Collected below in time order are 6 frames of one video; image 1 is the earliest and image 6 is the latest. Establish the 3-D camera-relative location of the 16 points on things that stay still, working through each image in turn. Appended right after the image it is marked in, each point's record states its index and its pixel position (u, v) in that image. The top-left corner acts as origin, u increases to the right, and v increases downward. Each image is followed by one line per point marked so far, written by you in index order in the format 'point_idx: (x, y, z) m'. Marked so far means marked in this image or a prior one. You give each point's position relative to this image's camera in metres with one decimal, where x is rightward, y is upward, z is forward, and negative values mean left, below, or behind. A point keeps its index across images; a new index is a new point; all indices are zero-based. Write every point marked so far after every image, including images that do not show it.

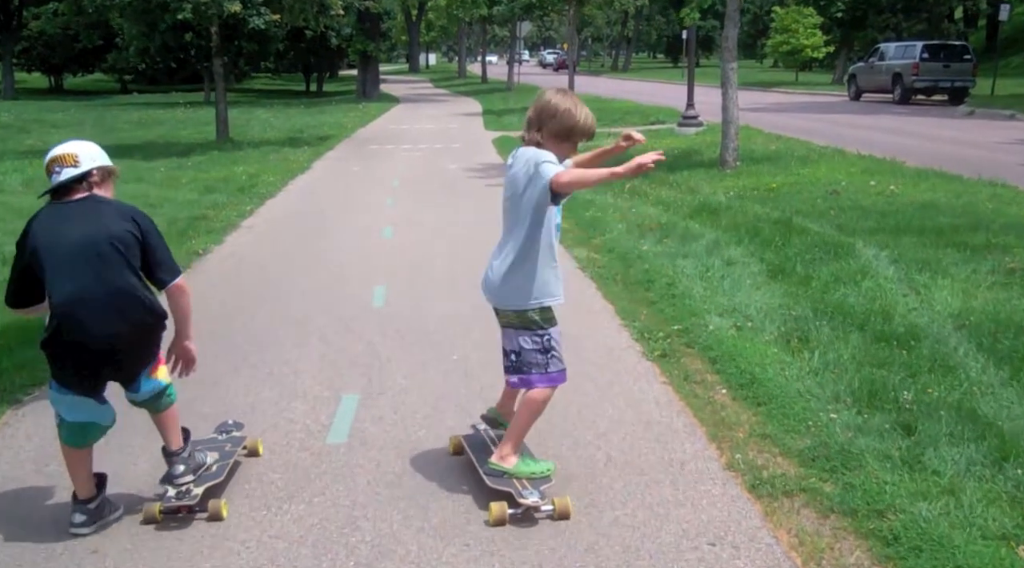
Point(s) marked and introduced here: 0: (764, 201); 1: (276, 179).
0: (+3.6, +1.2, +13.1) m
1: (-4.0, +1.8, +15.5) m
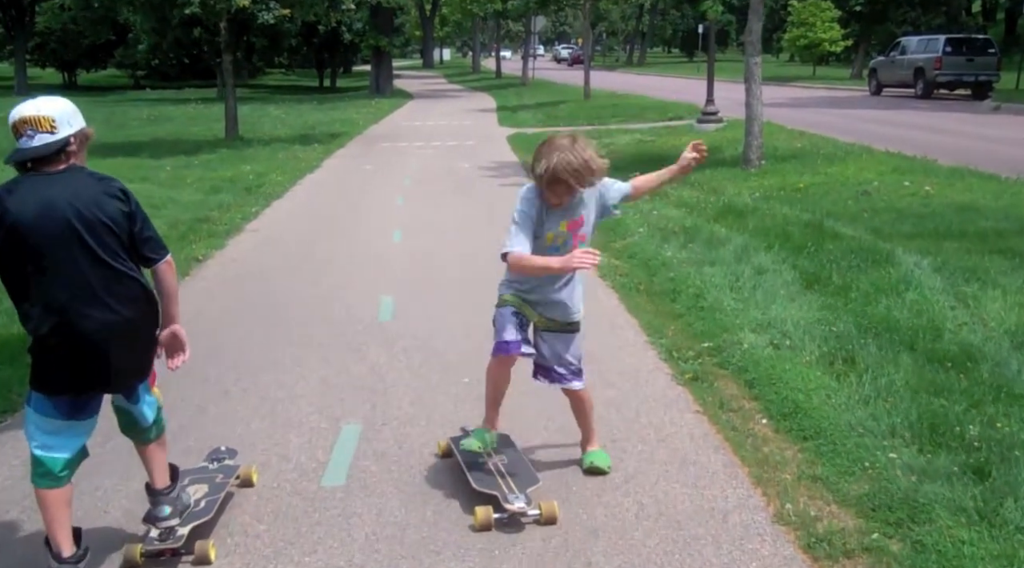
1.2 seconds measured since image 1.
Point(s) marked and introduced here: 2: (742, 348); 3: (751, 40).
0: (+3.9, +1.1, +12.5) m
1: (-3.8, +1.8, +15.0) m
2: (+1.6, -0.4, +6.2) m
3: (+4.3, +4.4, +16.1) m
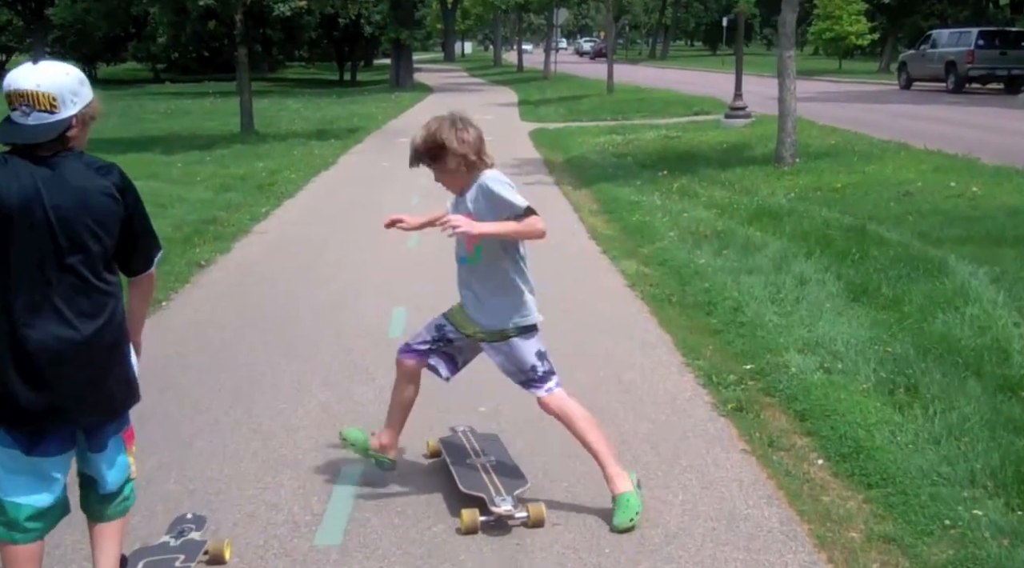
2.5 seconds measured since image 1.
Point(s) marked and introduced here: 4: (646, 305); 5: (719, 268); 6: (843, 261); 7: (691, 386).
0: (+4.1, +1.1, +11.8) m
1: (-3.4, +1.7, +14.5) m
2: (+1.7, -0.5, +5.6) m
3: (+4.7, +4.3, +15.4) m
4: (+1.1, -0.2, +7.5) m
5: (+1.9, +0.1, +8.4) m
6: (+3.1, +0.2, +8.6) m
7: (+1.1, -0.6, +5.5) m
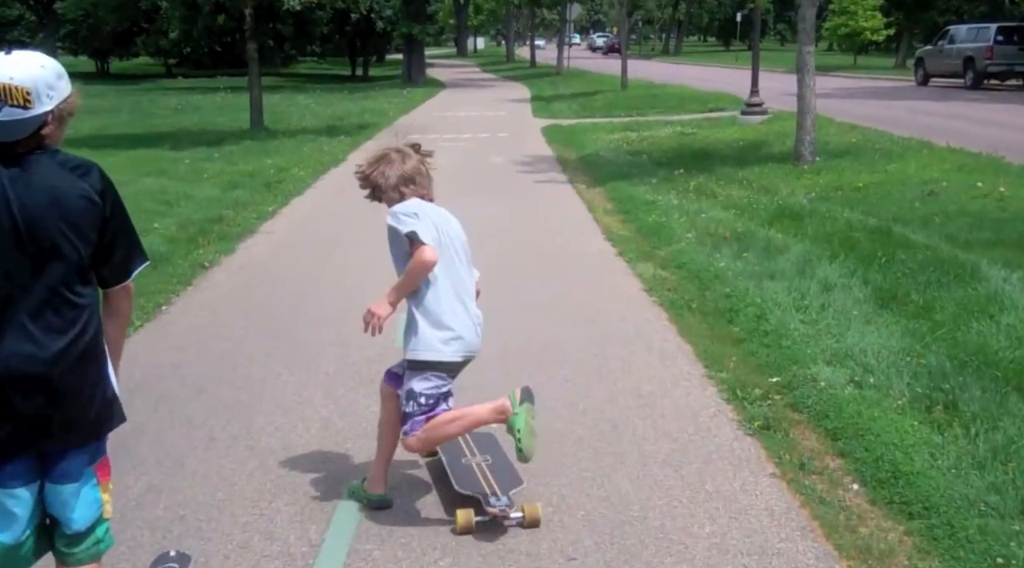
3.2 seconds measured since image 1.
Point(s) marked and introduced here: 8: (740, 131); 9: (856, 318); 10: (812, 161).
0: (+4.3, +1.0, +11.5) m
1: (-3.2, +1.7, +14.2) m
2: (+1.8, -0.6, +5.2) m
3: (+4.9, +4.3, +15.1) m
4: (+1.2, -0.2, +7.2) m
5: (+2.0, +0.1, +8.0) m
6: (+3.3, +0.2, +8.3) m
7: (+1.2, -0.7, +5.2) m
8: (+5.0, +3.4, +19.9) m
9: (+2.6, -0.2, +6.7) m
10: (+4.9, +2.0, +14.9) m
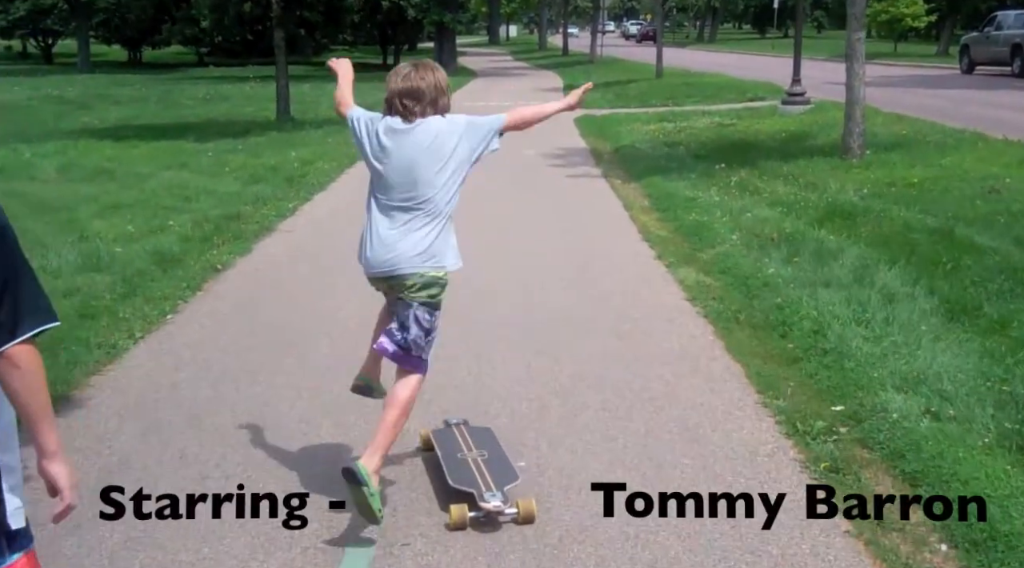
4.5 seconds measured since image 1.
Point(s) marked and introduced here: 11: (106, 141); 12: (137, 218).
0: (+4.7, +1.0, +10.7) m
1: (-2.8, +1.8, +13.8) m
2: (+1.9, -0.7, +4.6) m
3: (+5.4, +4.3, +14.3) m
4: (+1.4, -0.3, +6.5) m
5: (+2.3, 0.0, +7.4) m
6: (+3.5, +0.1, +7.6) m
7: (+1.3, -0.8, +4.6) m
8: (+5.7, +3.4, +19.1) m
9: (+2.8, -0.3, +6.1) m
10: (+5.5, +2.0, +14.2) m
11: (-7.6, +2.7, +16.8) m
12: (-3.9, +0.7, +9.3) m
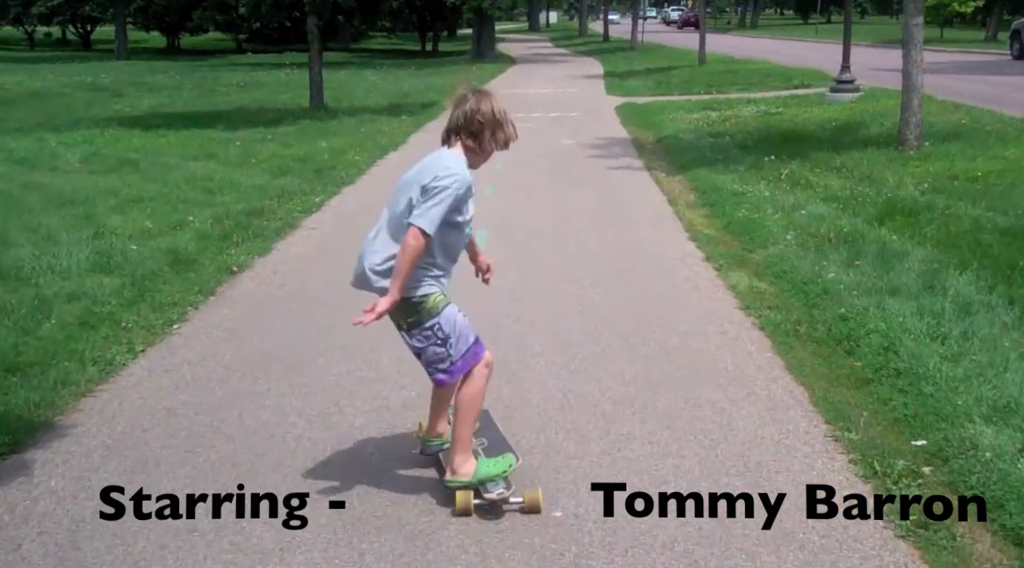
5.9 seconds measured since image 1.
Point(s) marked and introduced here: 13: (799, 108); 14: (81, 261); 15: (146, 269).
0: (+5.1, +1.0, +10.0) m
1: (-2.2, +1.9, +13.3) m
2: (+2.1, -0.8, +4.0) m
3: (+6.0, +4.3, +13.4) m
4: (+1.7, -0.3, +6.0) m
5: (+2.6, 0.0, +6.8) m
6: (+3.8, 0.0, +6.9) m
7: (+1.5, -0.8, +4.0) m
8: (+6.5, +3.5, +18.3) m
9: (+3.0, -0.4, +5.4) m
10: (+6.0, +2.0, +13.4) m
11: (-6.9, +2.8, +16.5) m
12: (-3.5, +0.7, +8.9) m
13: (+6.1, +3.7, +19.2) m
14: (-3.3, +0.2, +6.8) m
15: (-2.7, +0.1, +6.7) m
